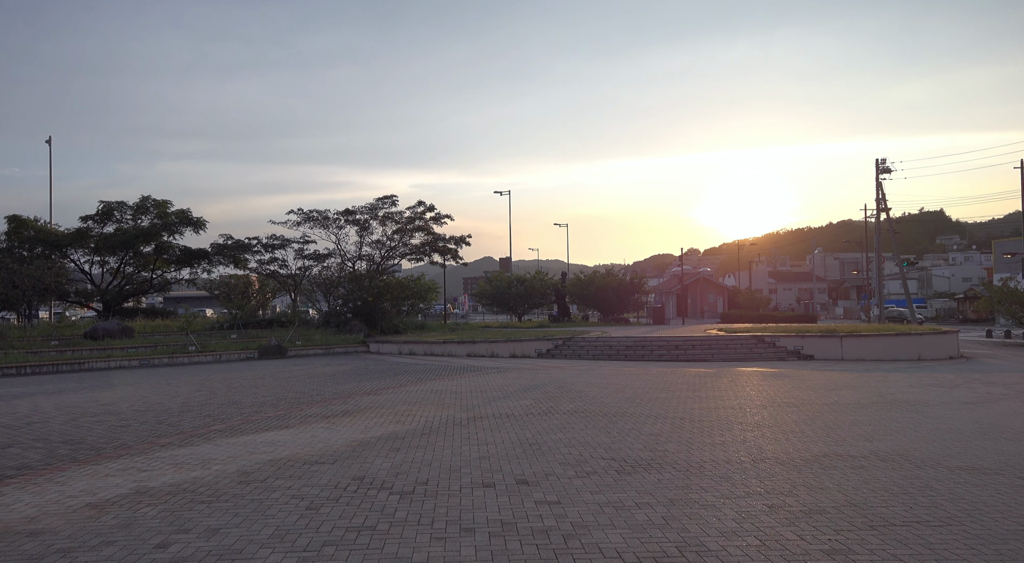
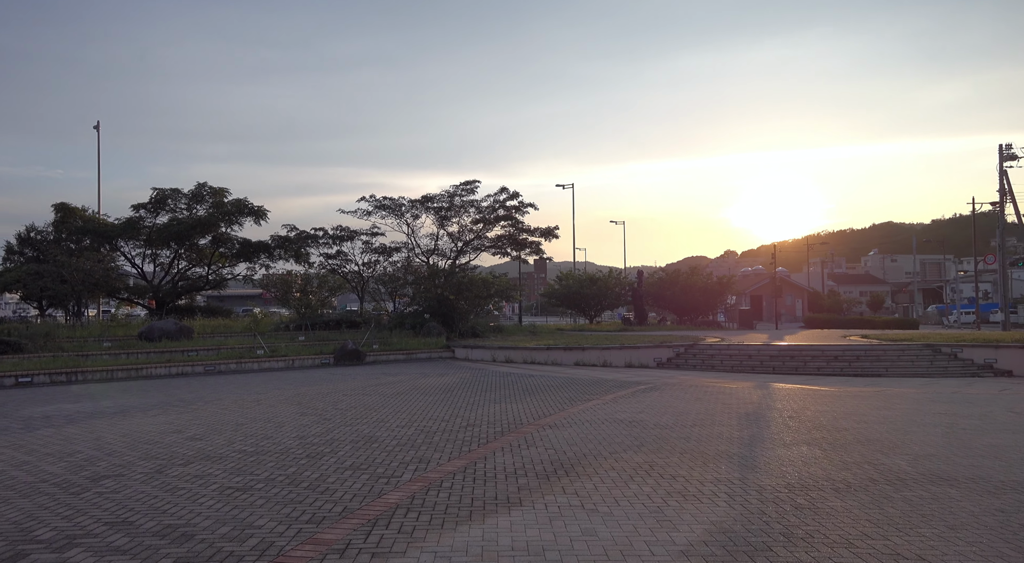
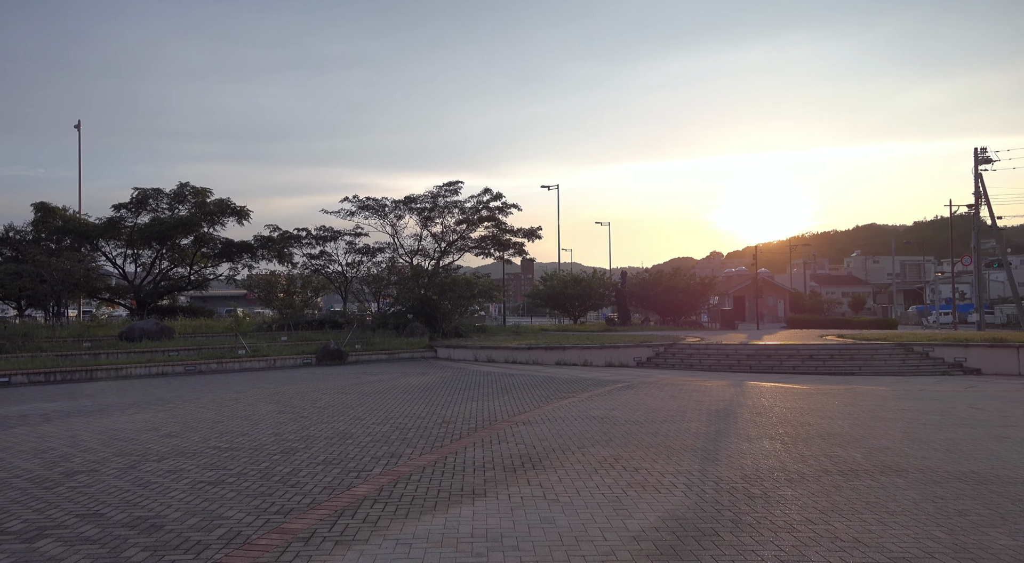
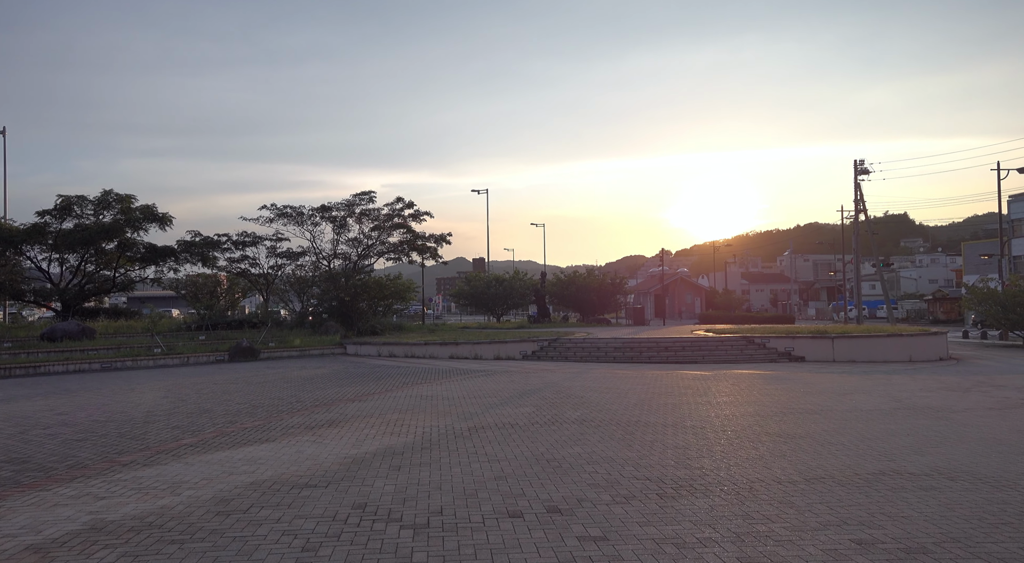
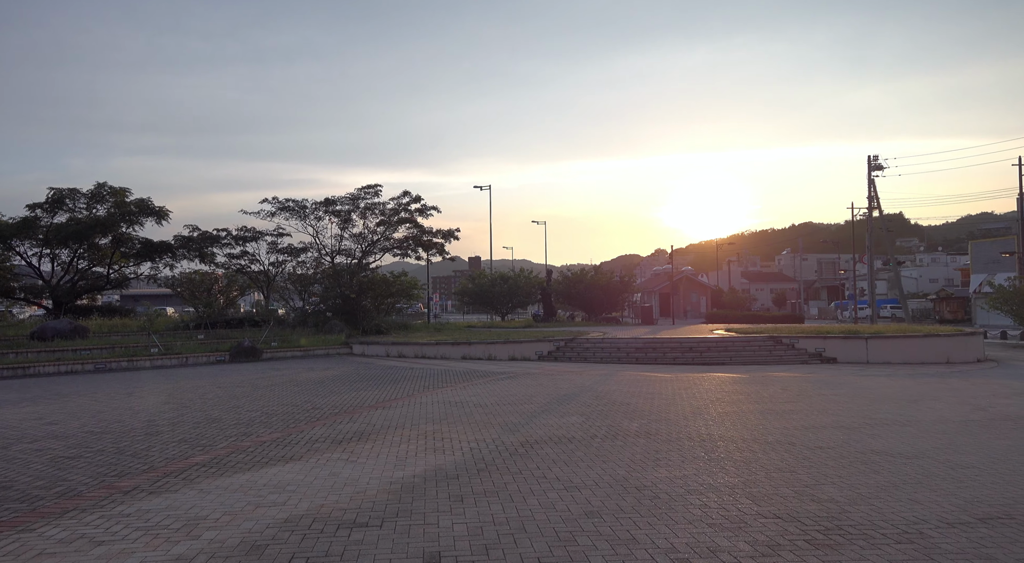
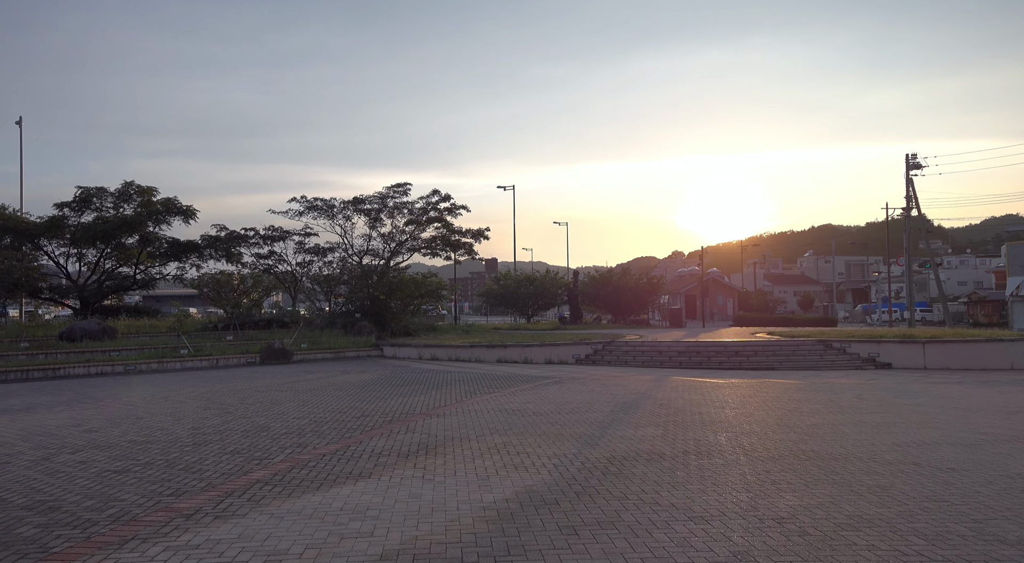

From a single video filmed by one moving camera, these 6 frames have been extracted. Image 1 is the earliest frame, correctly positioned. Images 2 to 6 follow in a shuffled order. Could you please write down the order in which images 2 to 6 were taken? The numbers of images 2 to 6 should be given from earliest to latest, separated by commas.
4, 5, 6, 3, 2
